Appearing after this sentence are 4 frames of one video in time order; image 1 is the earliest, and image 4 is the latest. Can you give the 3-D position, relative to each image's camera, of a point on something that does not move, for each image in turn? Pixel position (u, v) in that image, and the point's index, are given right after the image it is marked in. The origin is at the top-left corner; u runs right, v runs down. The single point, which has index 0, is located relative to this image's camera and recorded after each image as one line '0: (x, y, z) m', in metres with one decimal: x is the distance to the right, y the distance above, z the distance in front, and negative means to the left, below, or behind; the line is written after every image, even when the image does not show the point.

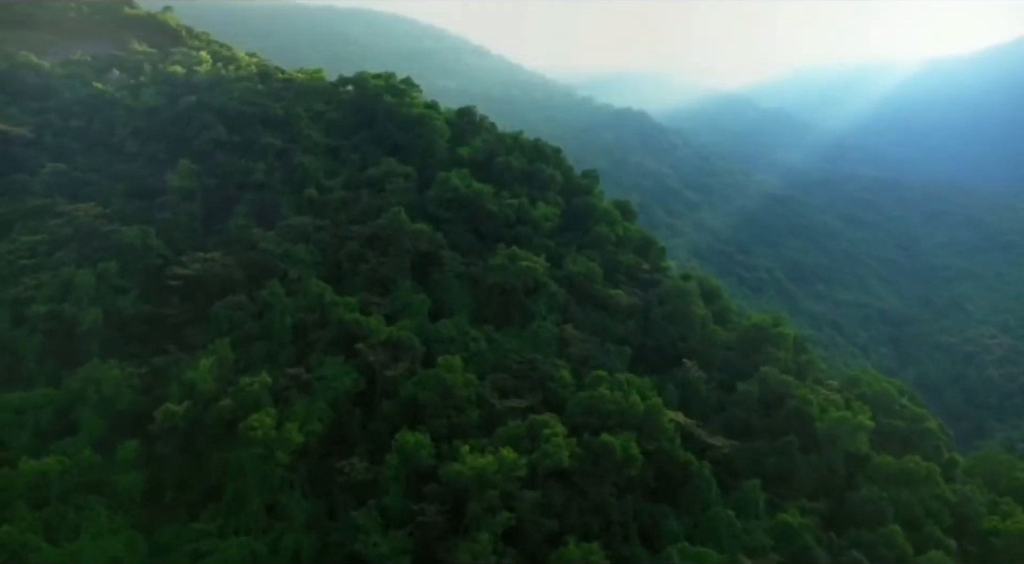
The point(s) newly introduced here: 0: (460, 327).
0: (-1.0, -0.9, +18.7) m
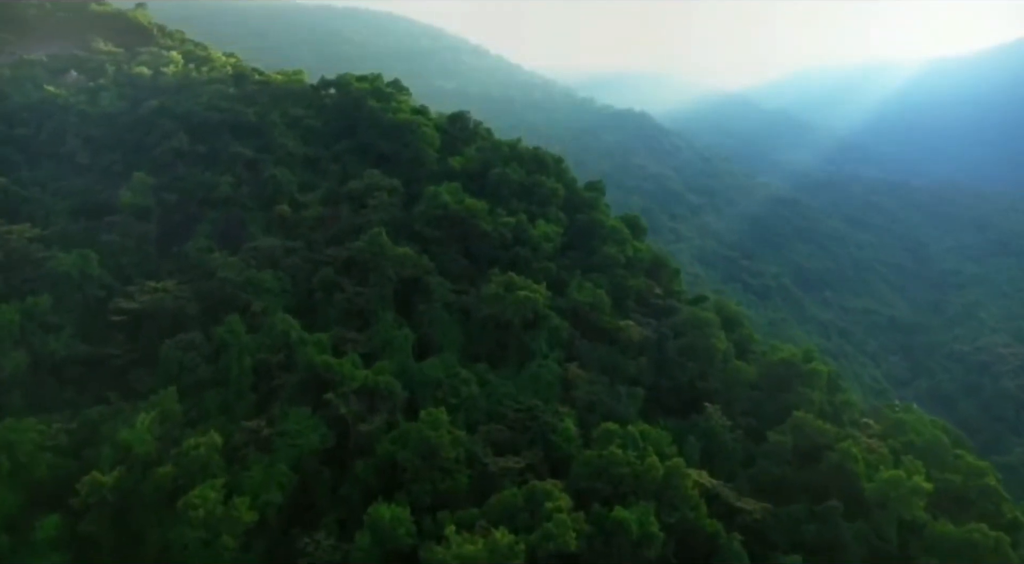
0: (-1.1, -1.5, +16.3) m
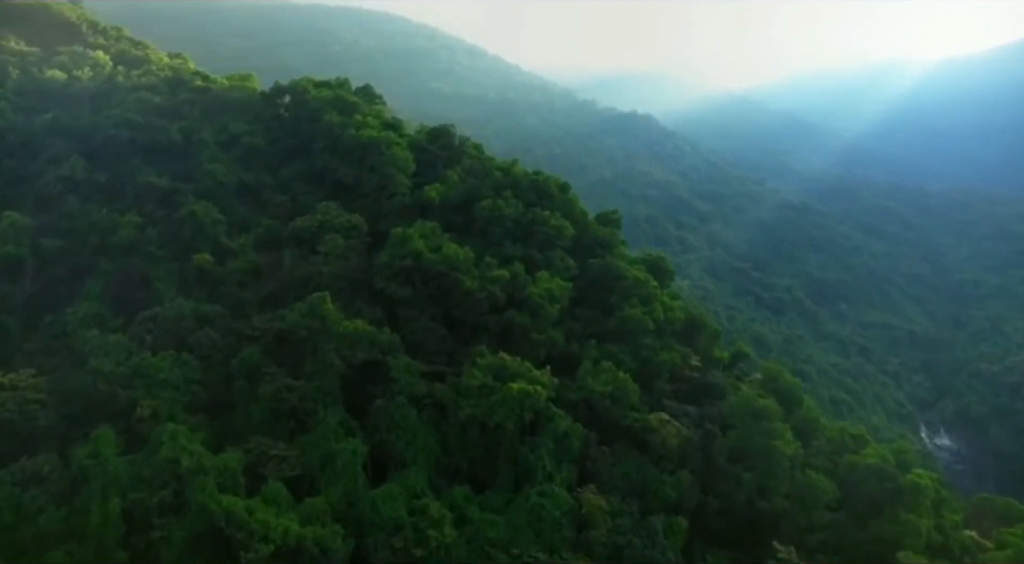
0: (-1.2, -2.6, +11.4) m
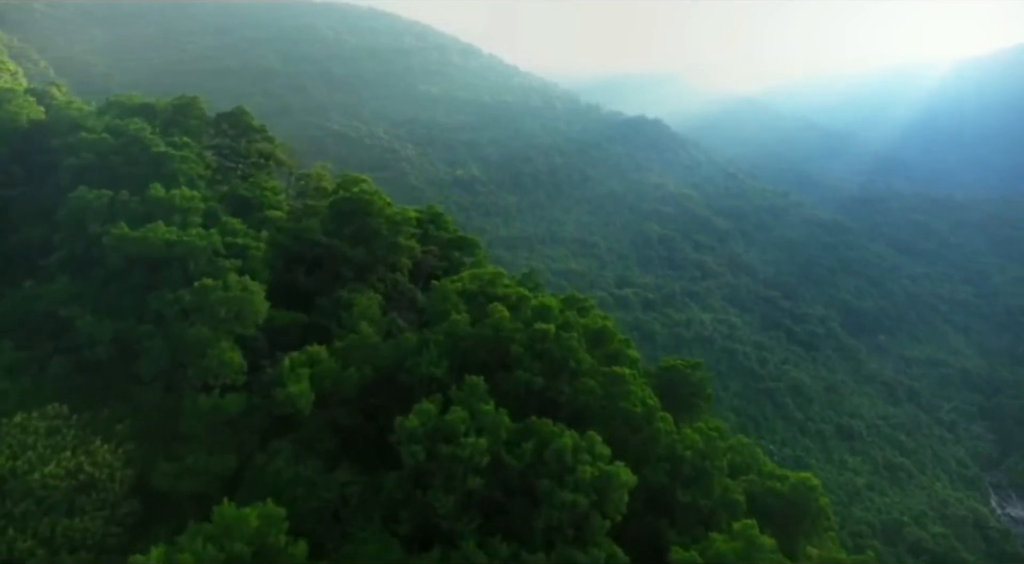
0: (-1.4, -5.1, +1.2) m
